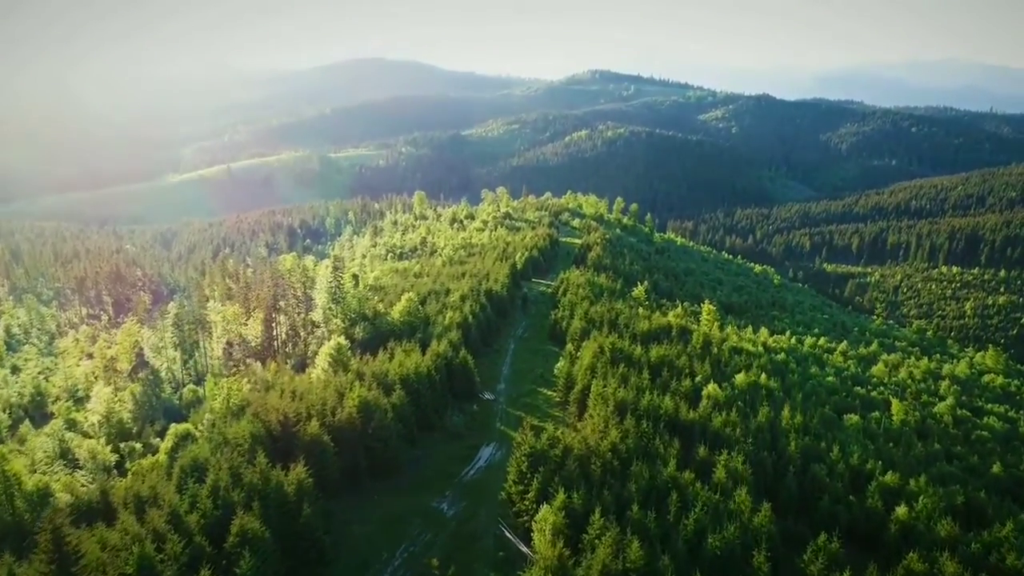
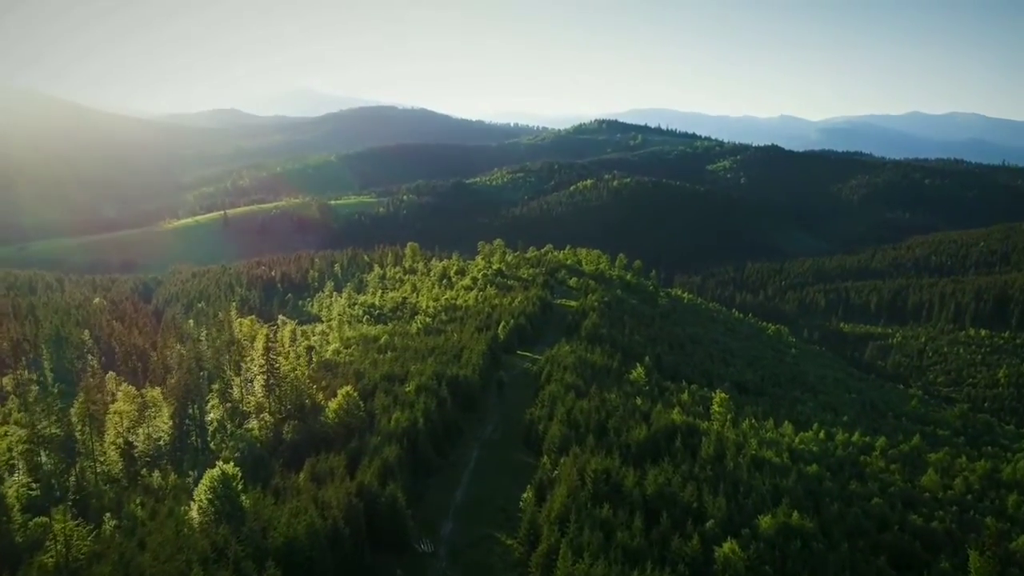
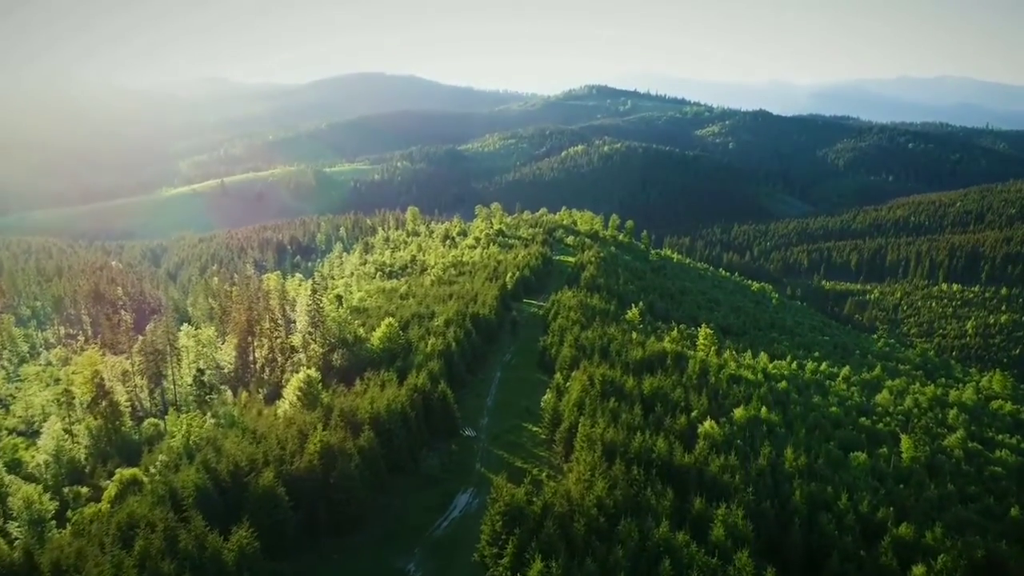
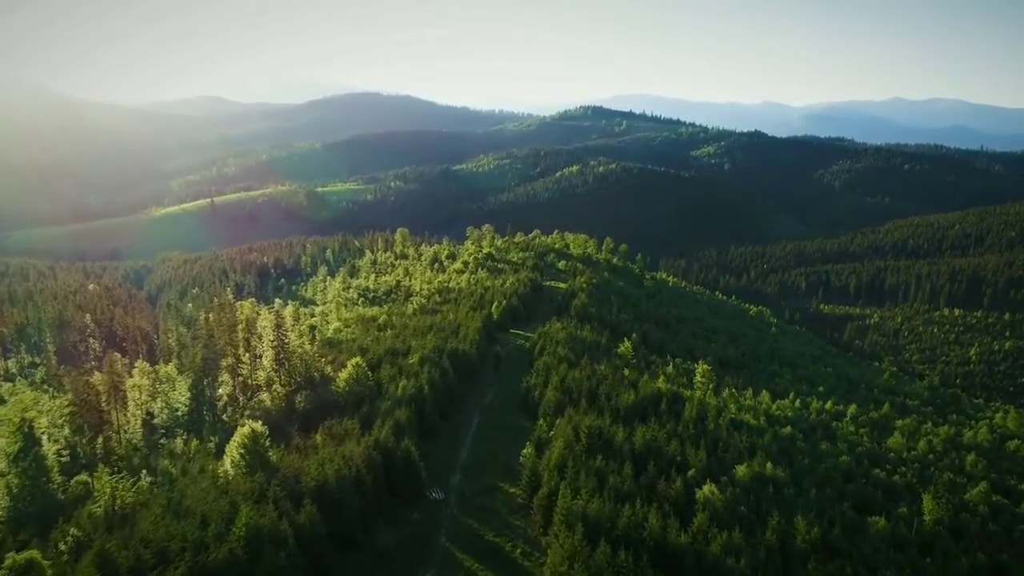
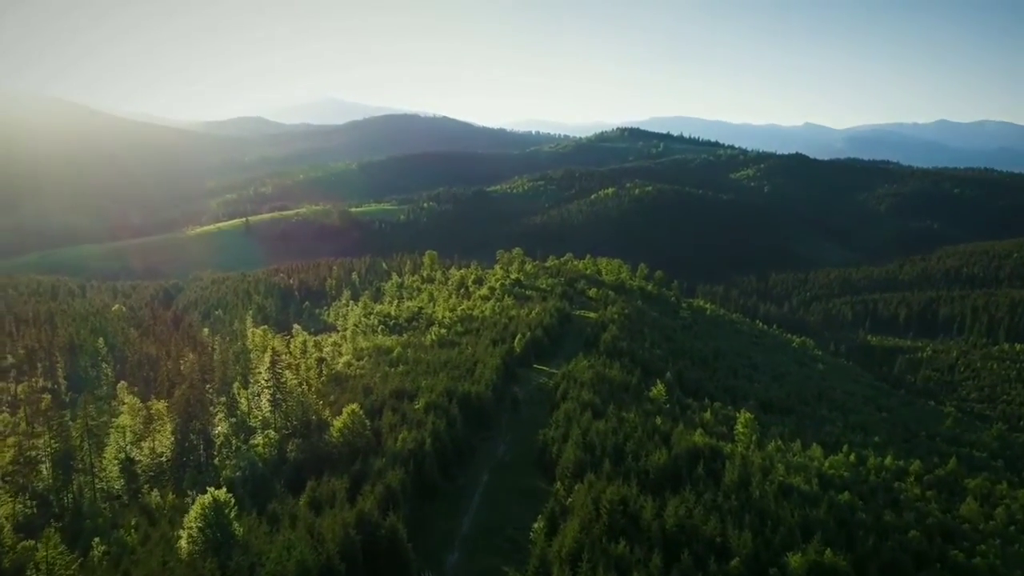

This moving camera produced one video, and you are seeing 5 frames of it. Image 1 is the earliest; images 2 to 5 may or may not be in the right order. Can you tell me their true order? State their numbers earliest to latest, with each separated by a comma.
3, 4, 2, 5
